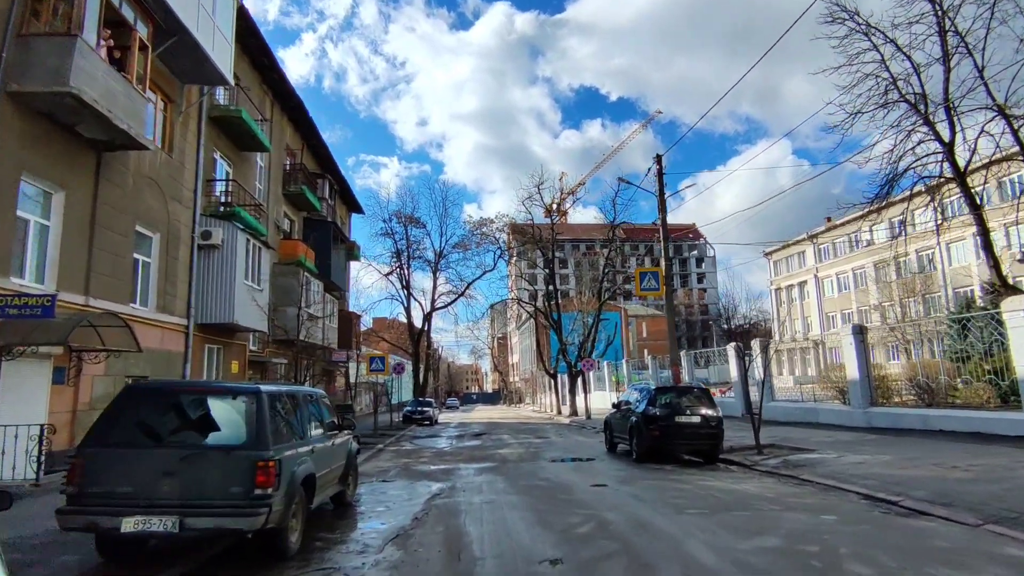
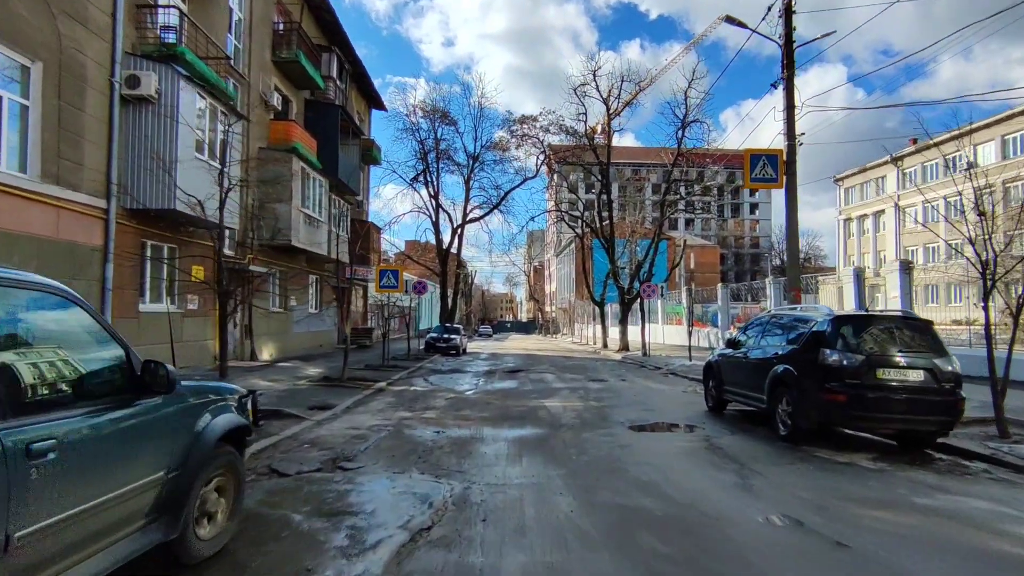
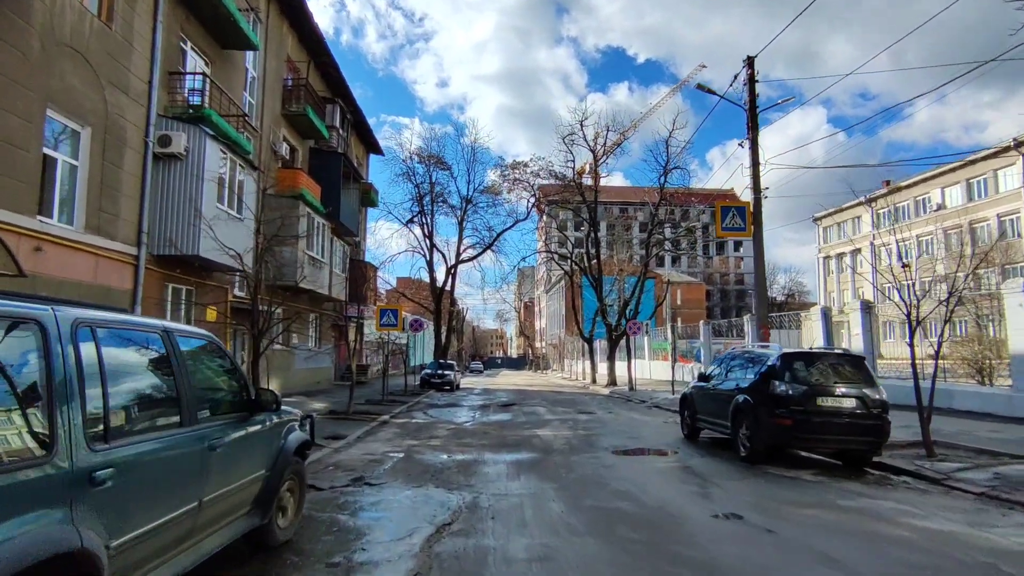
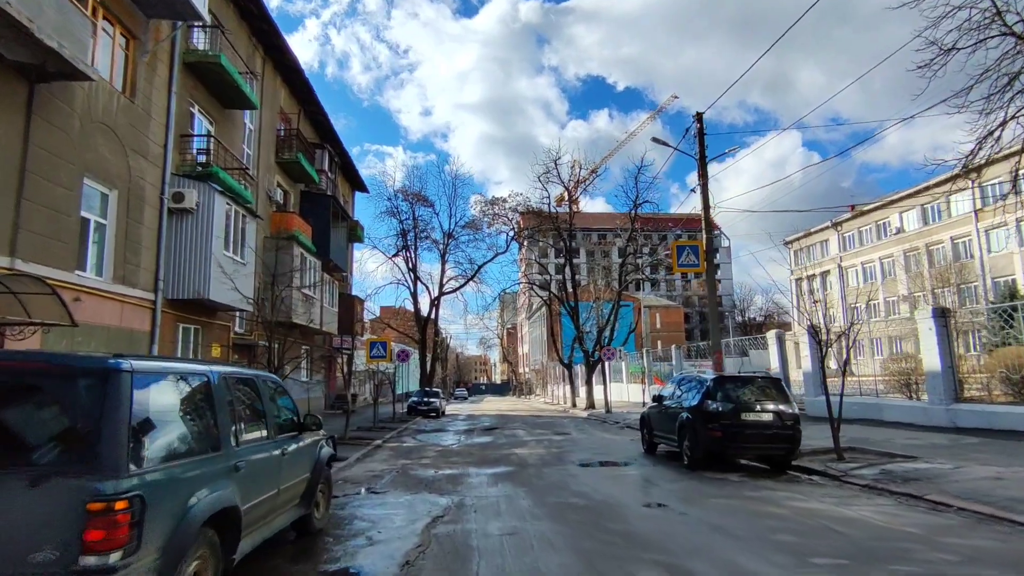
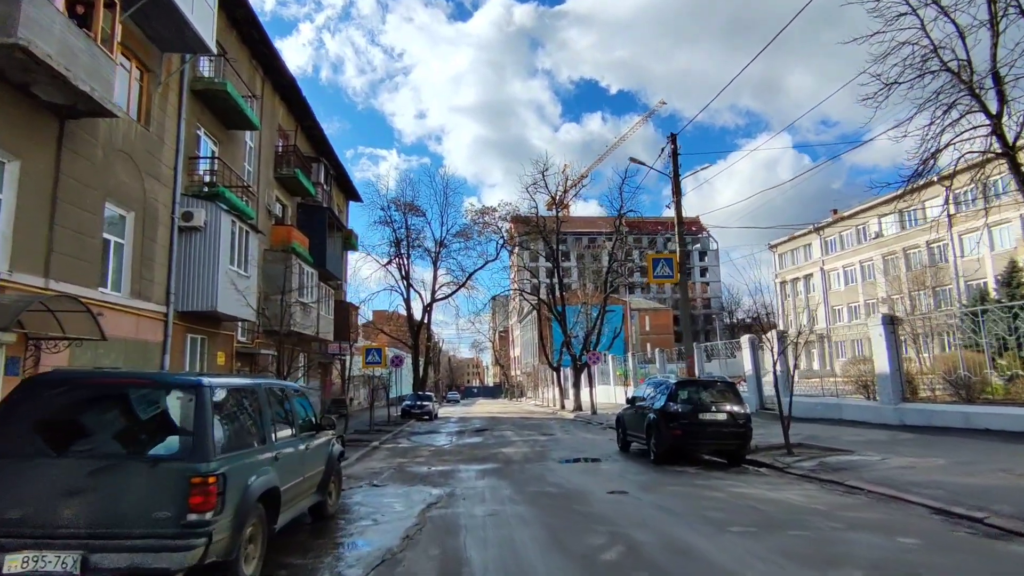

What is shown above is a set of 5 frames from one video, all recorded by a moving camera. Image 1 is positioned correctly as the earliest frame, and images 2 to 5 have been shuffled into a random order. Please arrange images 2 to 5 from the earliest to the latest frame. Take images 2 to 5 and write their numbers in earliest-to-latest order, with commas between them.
5, 4, 3, 2
